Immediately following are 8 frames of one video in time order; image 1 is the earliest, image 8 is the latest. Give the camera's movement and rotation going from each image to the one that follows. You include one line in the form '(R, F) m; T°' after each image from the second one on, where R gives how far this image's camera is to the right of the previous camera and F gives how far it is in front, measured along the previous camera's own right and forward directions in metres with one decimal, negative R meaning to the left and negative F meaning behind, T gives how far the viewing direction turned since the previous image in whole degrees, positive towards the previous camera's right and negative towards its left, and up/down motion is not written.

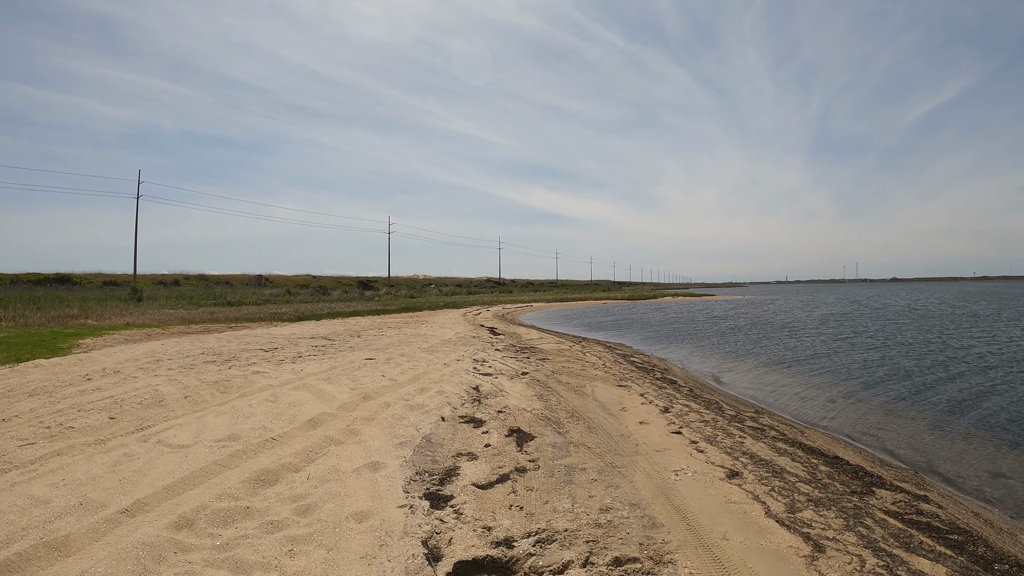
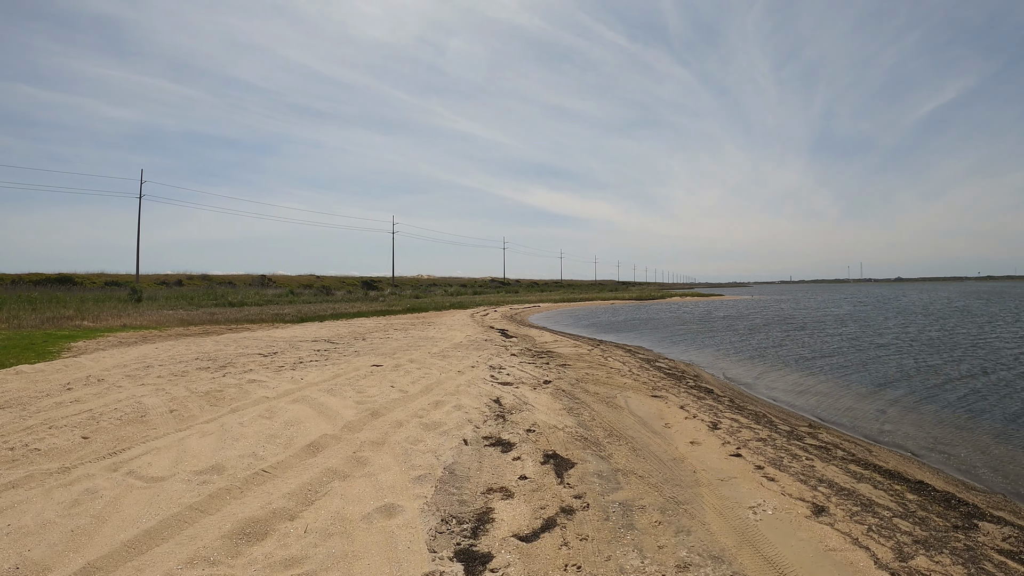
(-0.4, +1.1) m; 0°
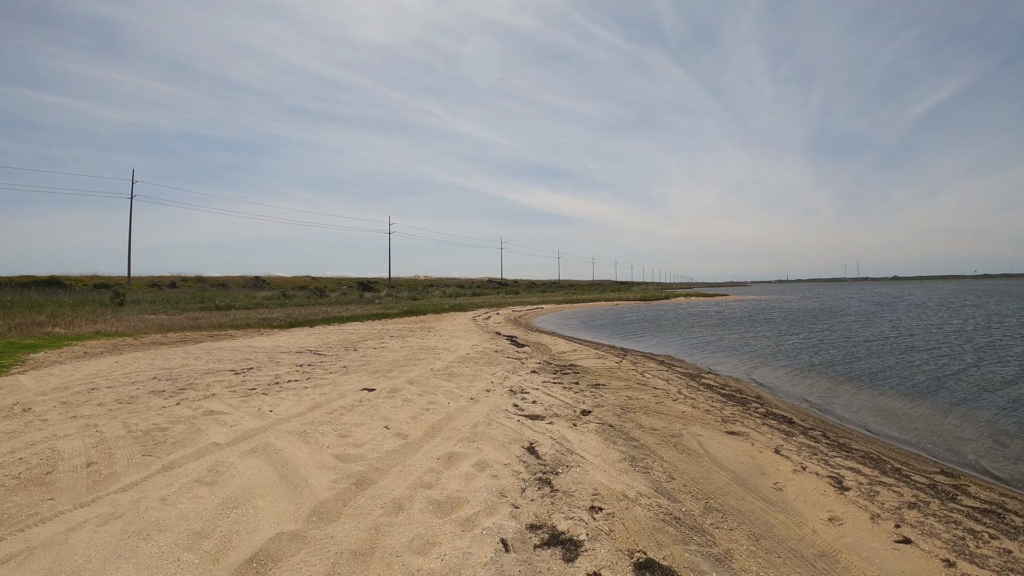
(-0.6, +2.2) m; +1°
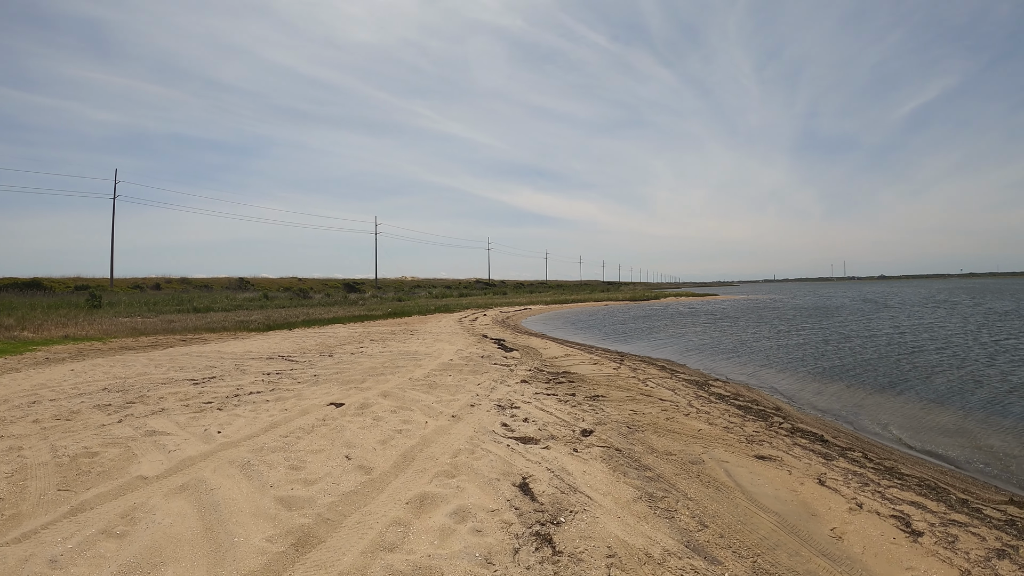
(0.0, +1.2) m; +1°
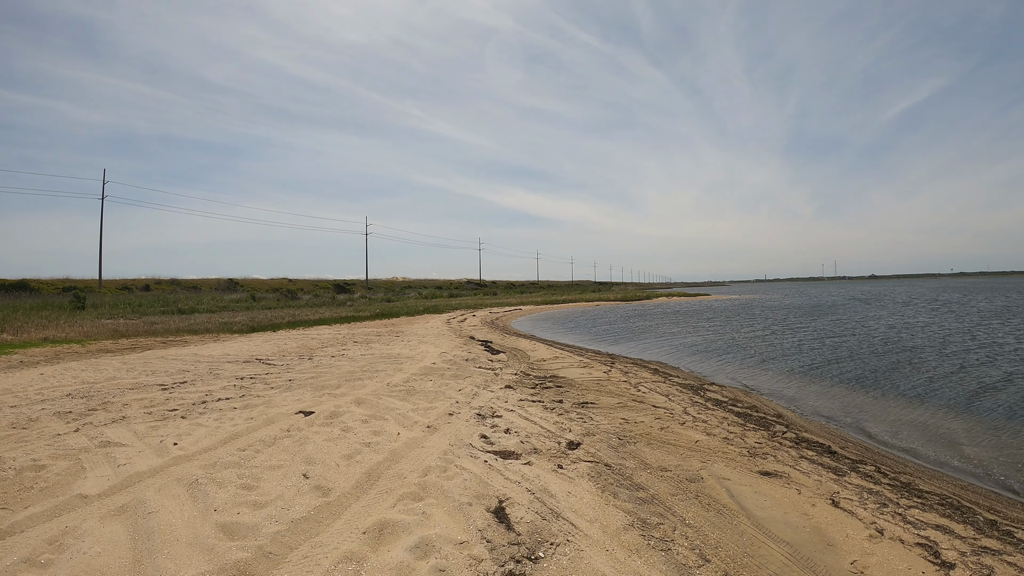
(+0.2, +0.6) m; +1°
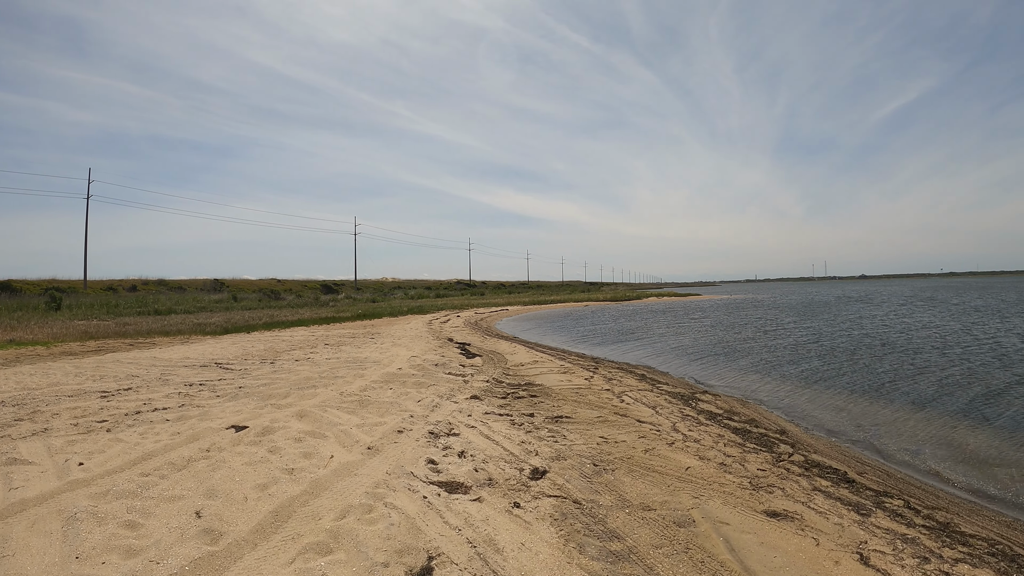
(+0.4, +1.1) m; +1°
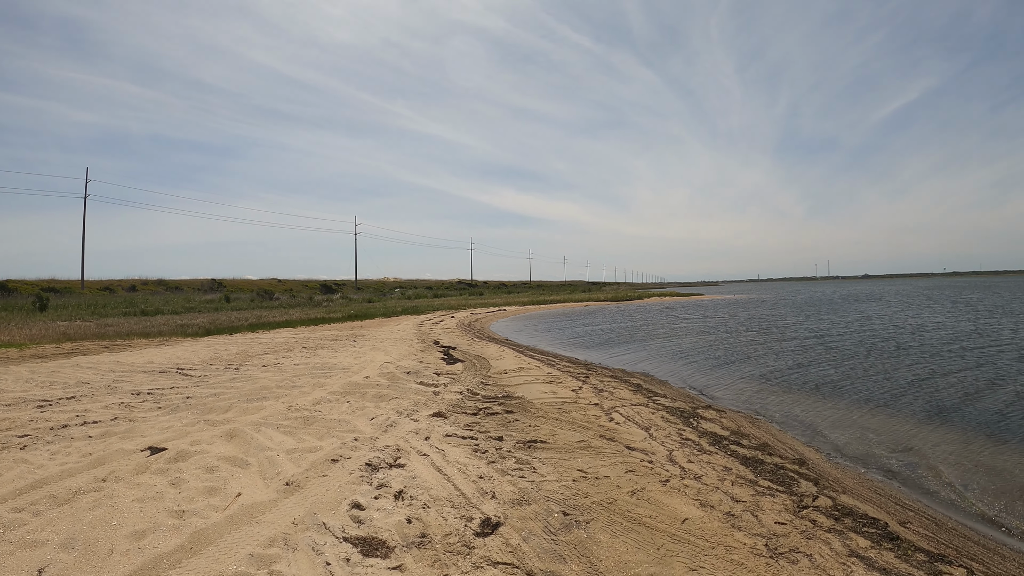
(+0.5, +1.2) m; 0°
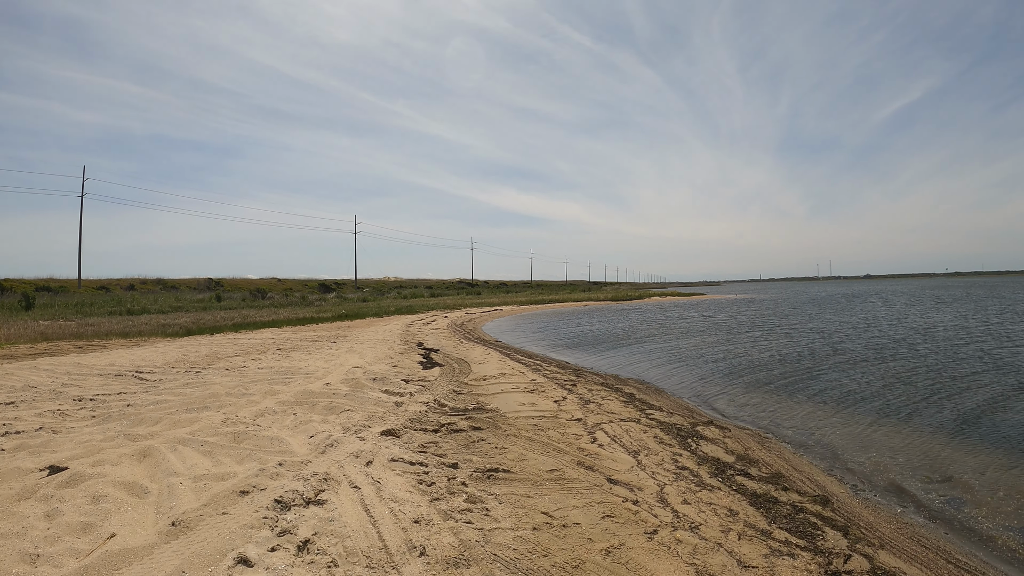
(+0.4, +1.1) m; 0°
